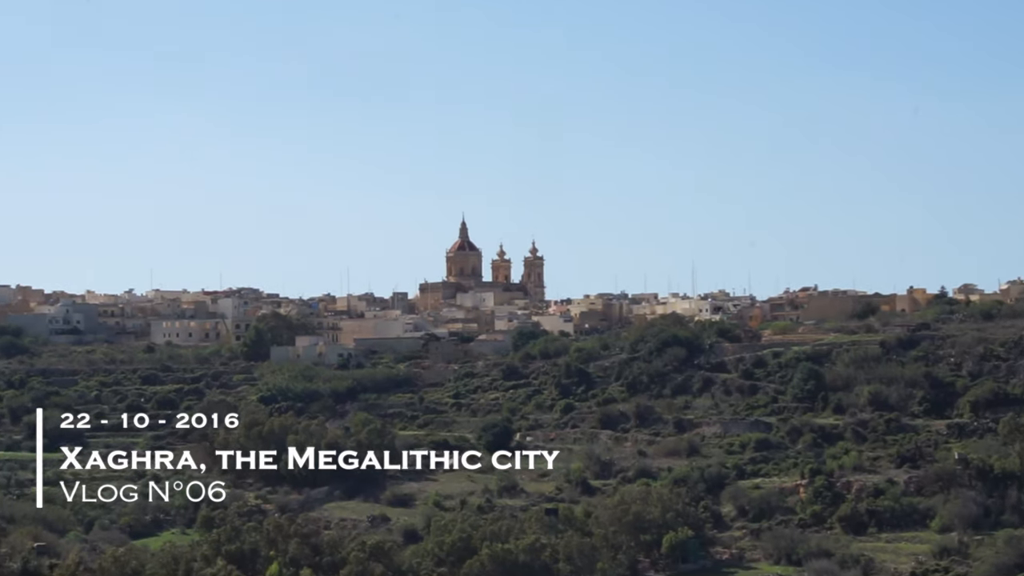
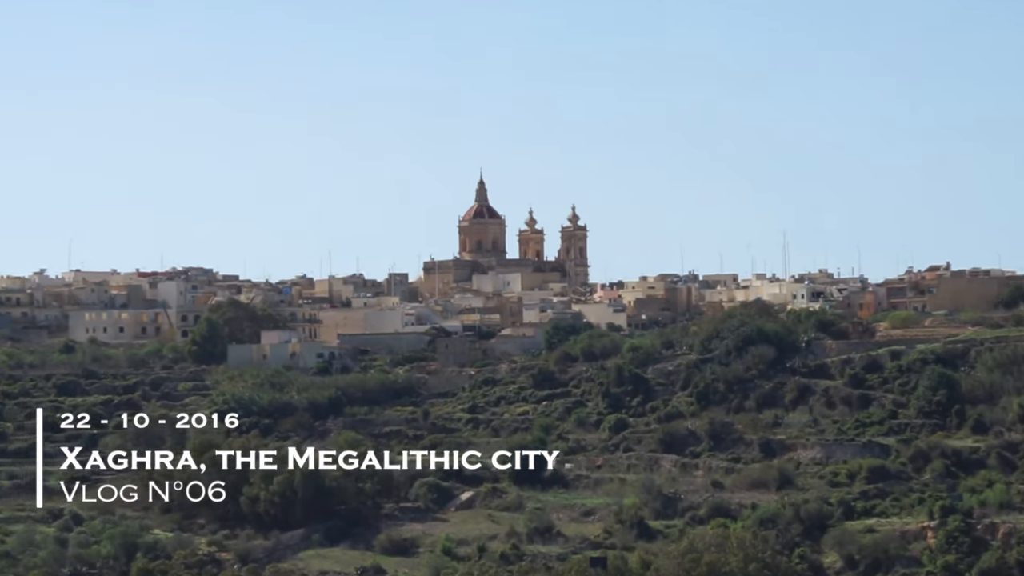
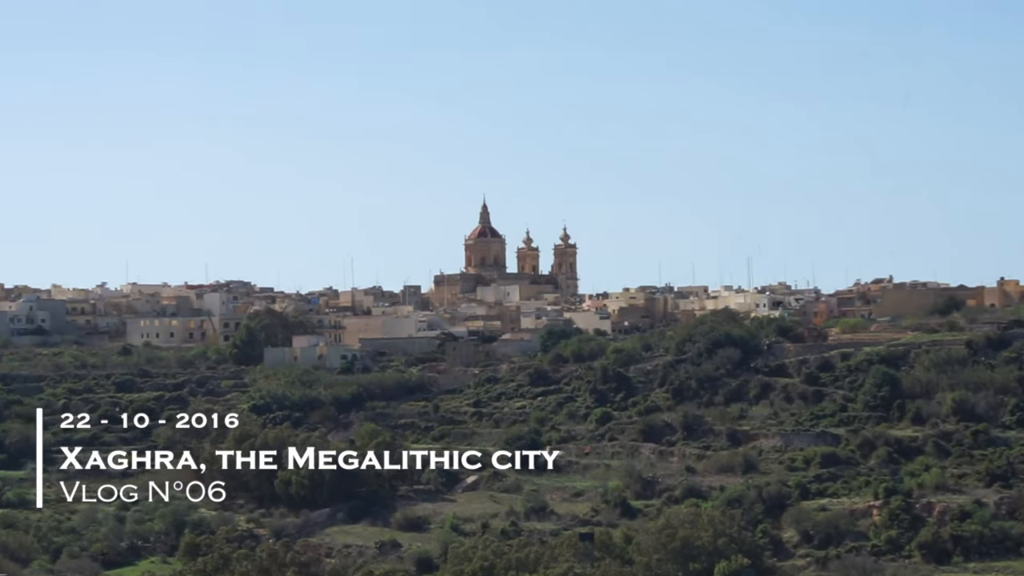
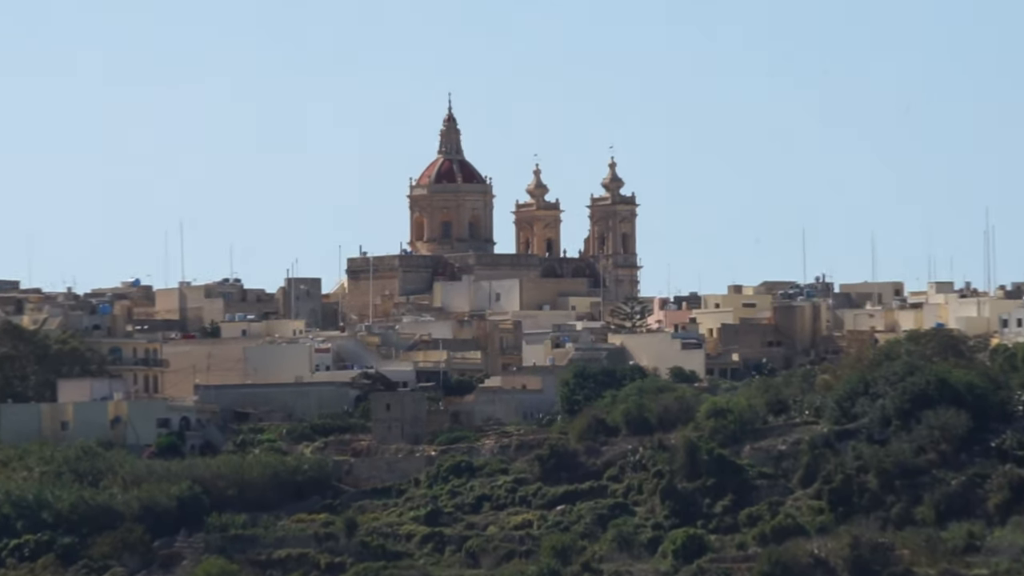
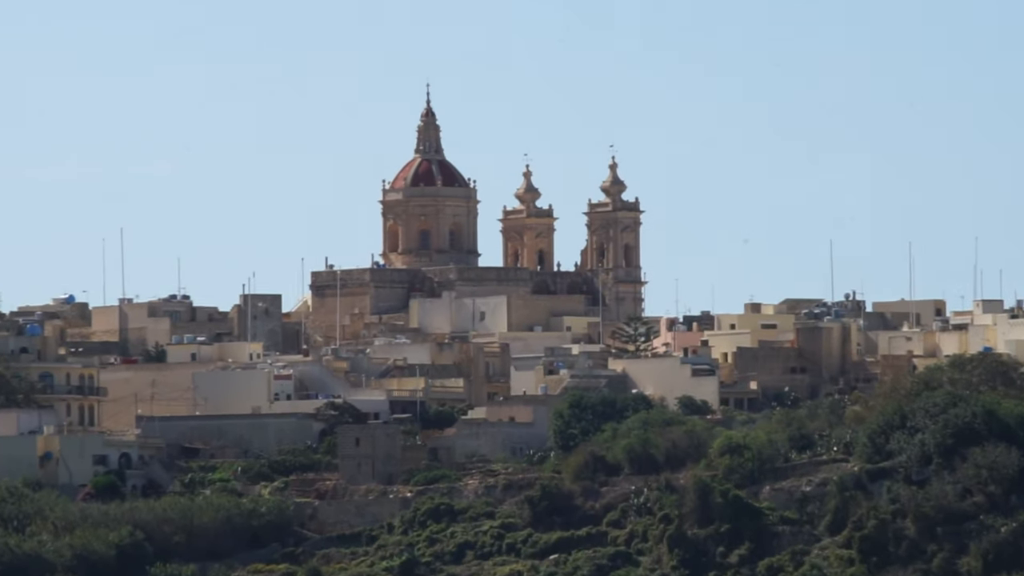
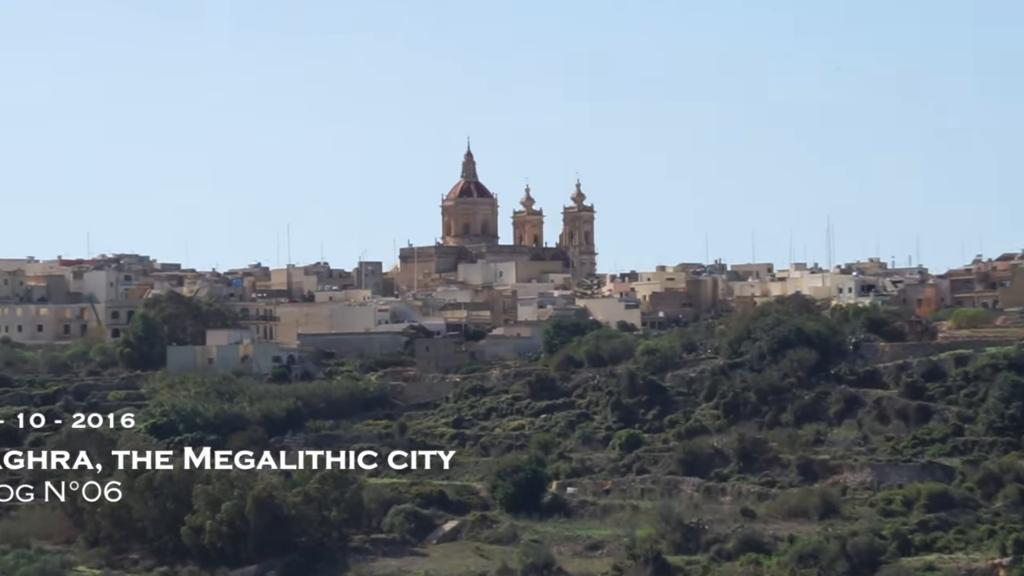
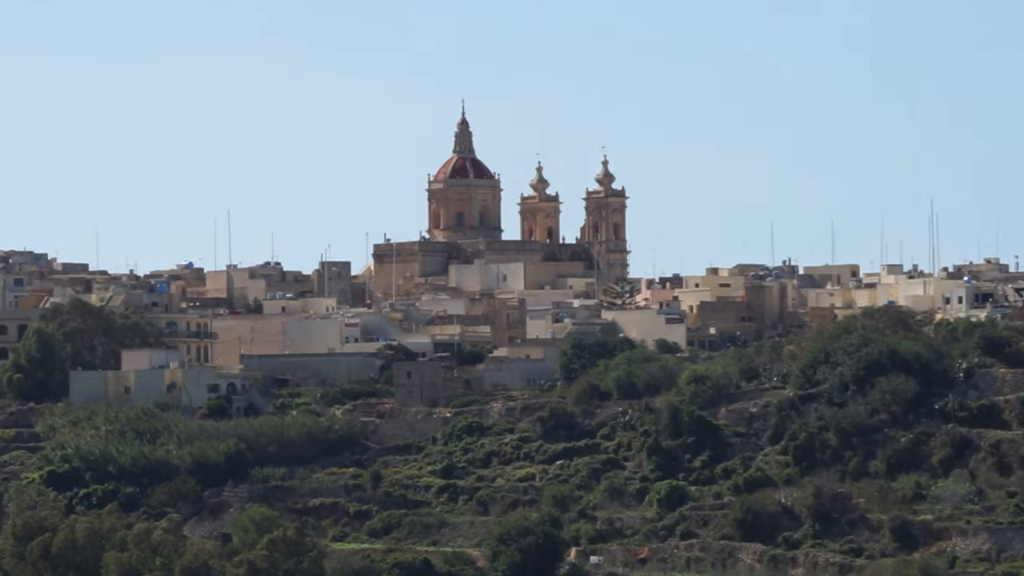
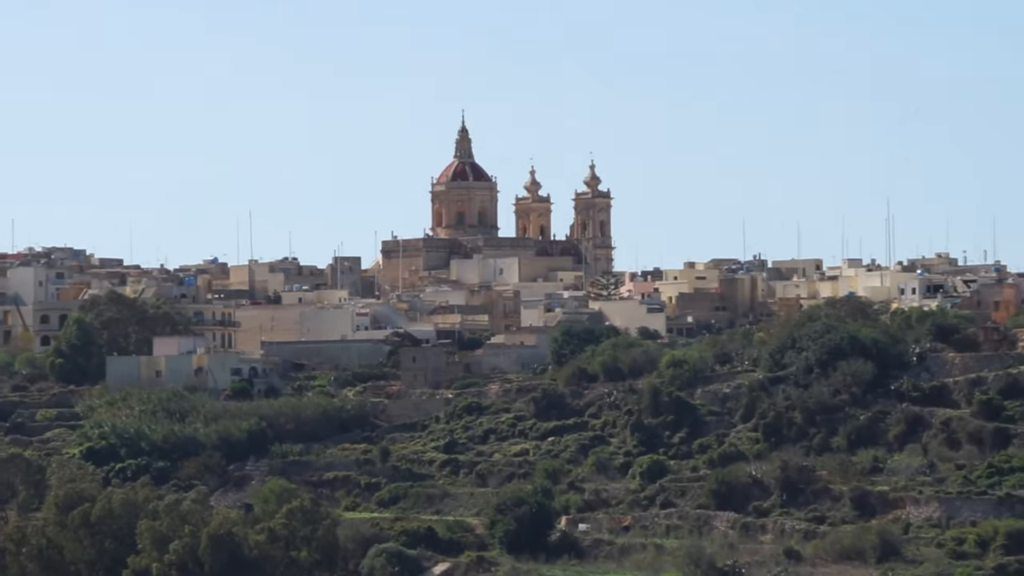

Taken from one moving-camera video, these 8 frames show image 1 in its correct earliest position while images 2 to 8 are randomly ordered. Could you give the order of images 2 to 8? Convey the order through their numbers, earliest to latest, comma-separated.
3, 2, 6, 8, 7, 4, 5
